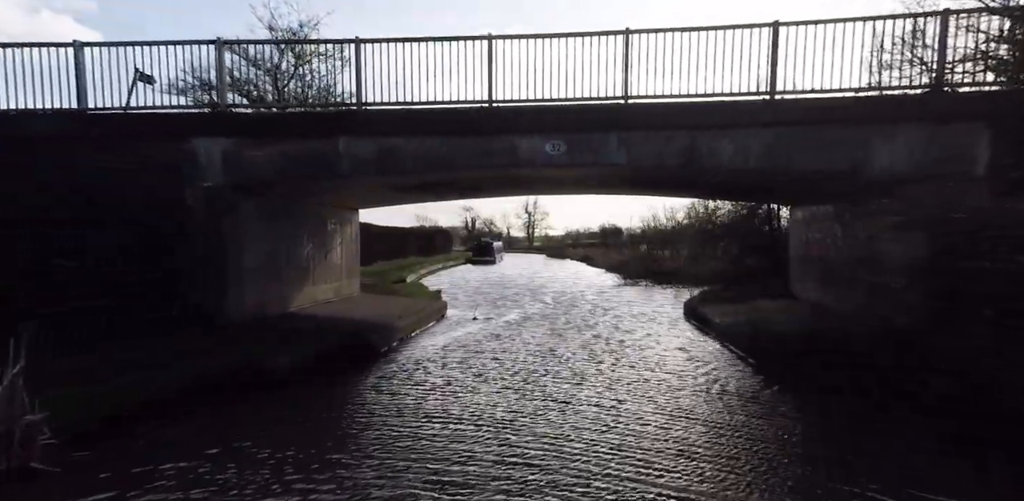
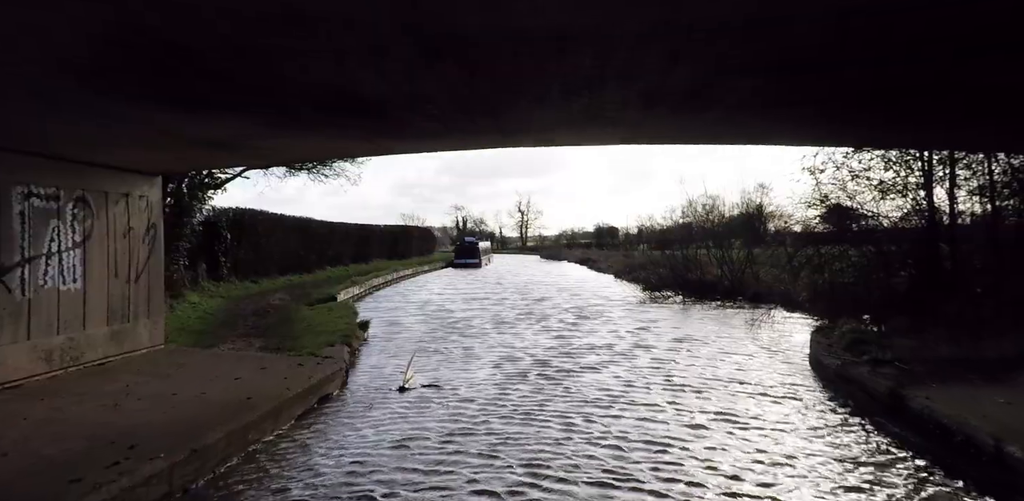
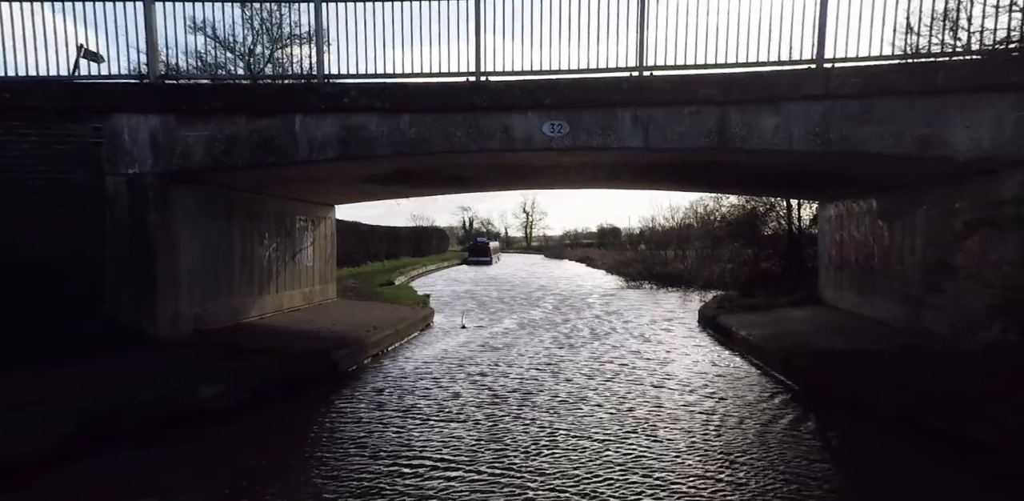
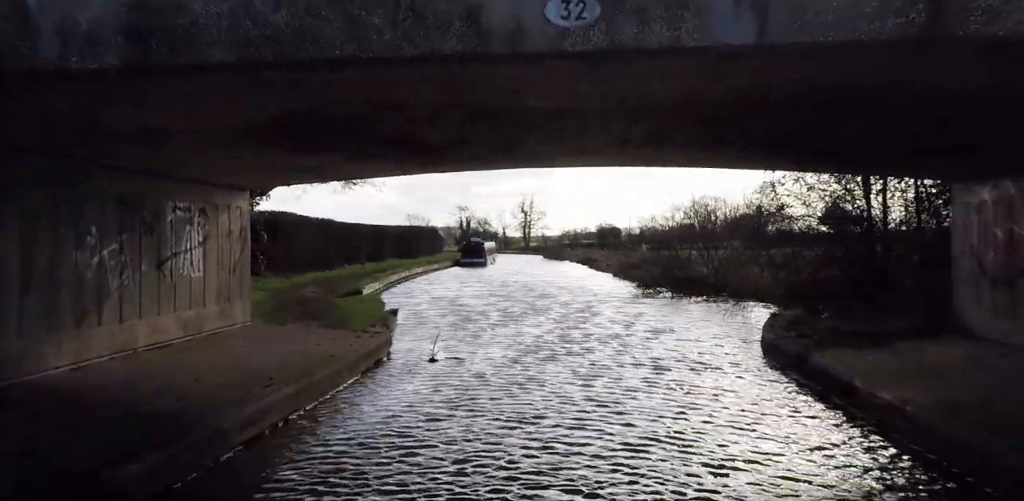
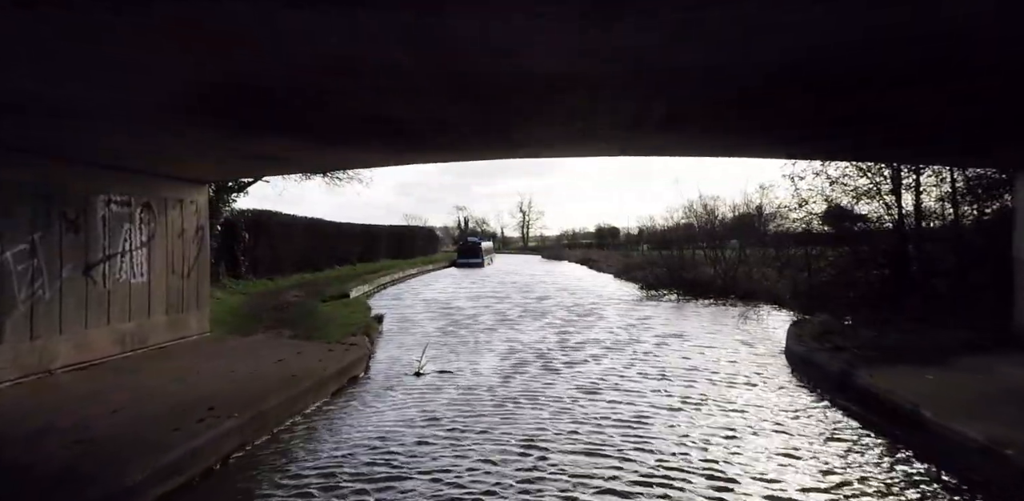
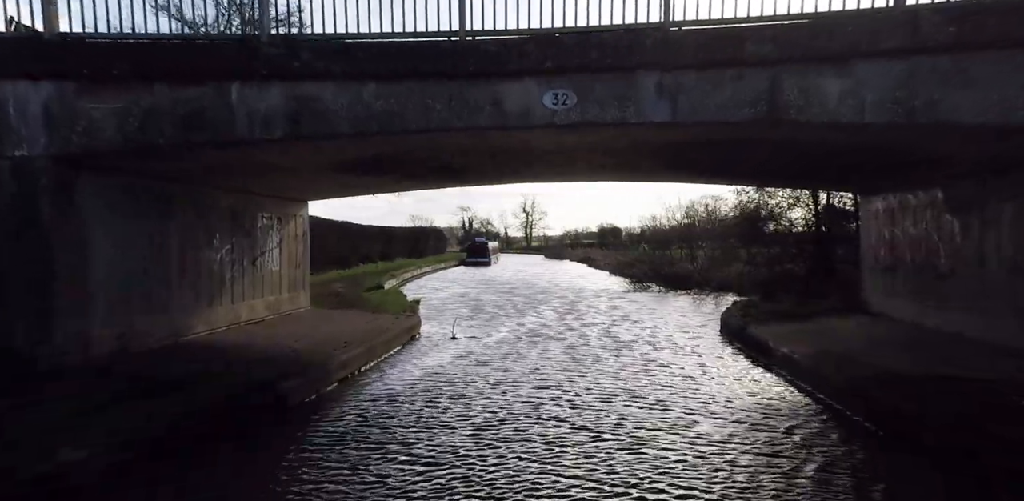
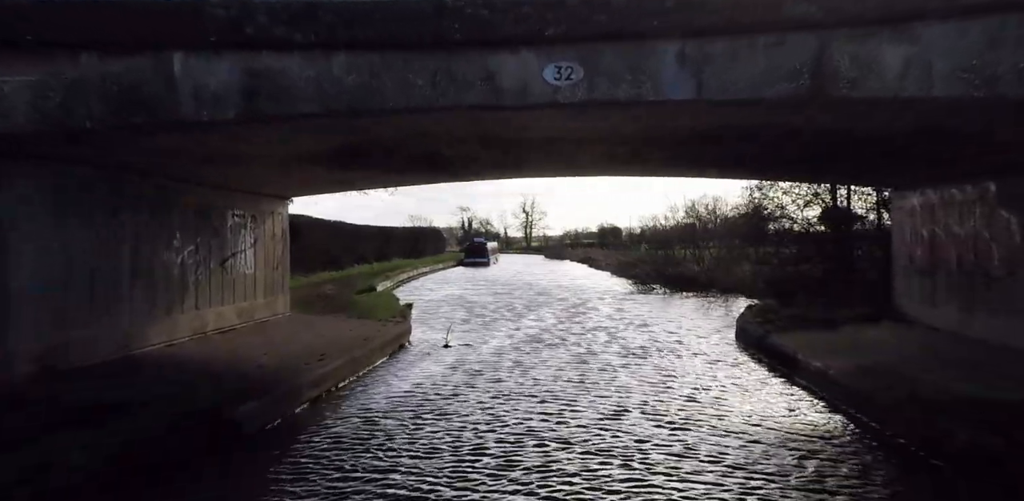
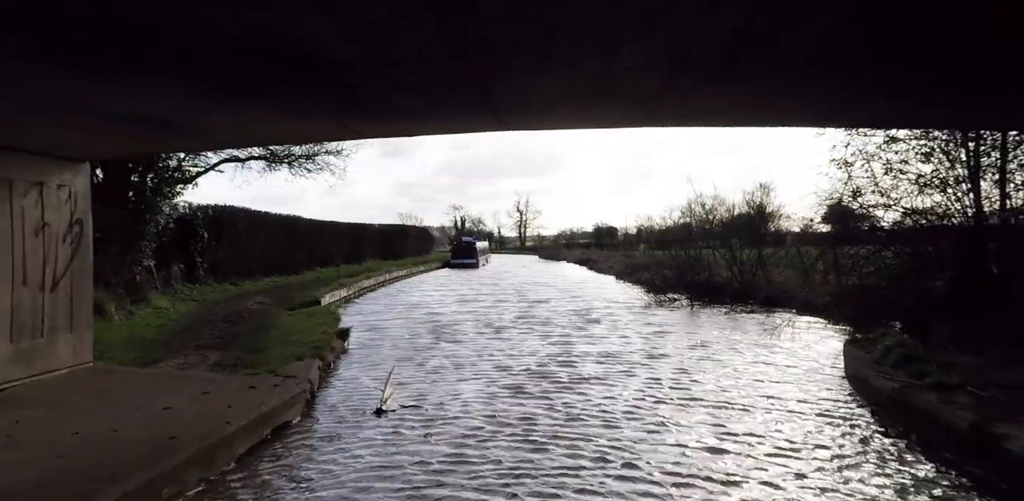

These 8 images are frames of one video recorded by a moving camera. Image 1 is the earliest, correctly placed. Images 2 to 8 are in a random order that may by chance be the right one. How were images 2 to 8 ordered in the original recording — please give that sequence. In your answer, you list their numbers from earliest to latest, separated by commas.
3, 6, 7, 4, 5, 2, 8
